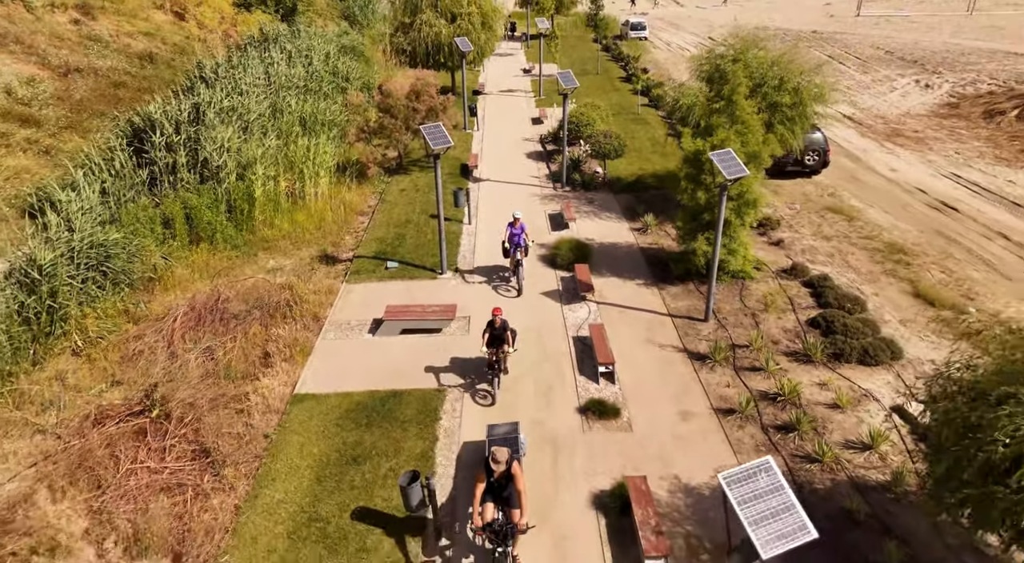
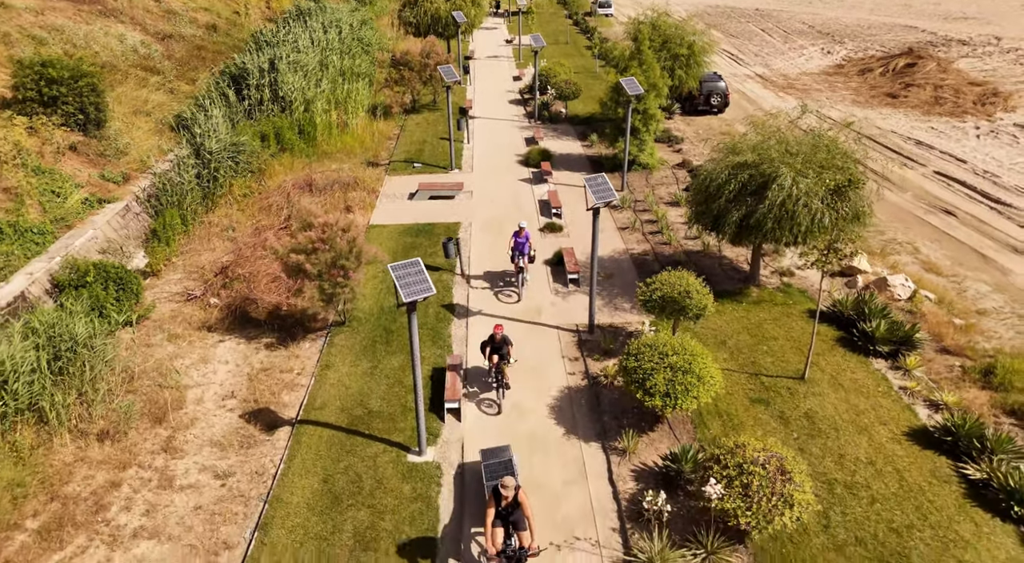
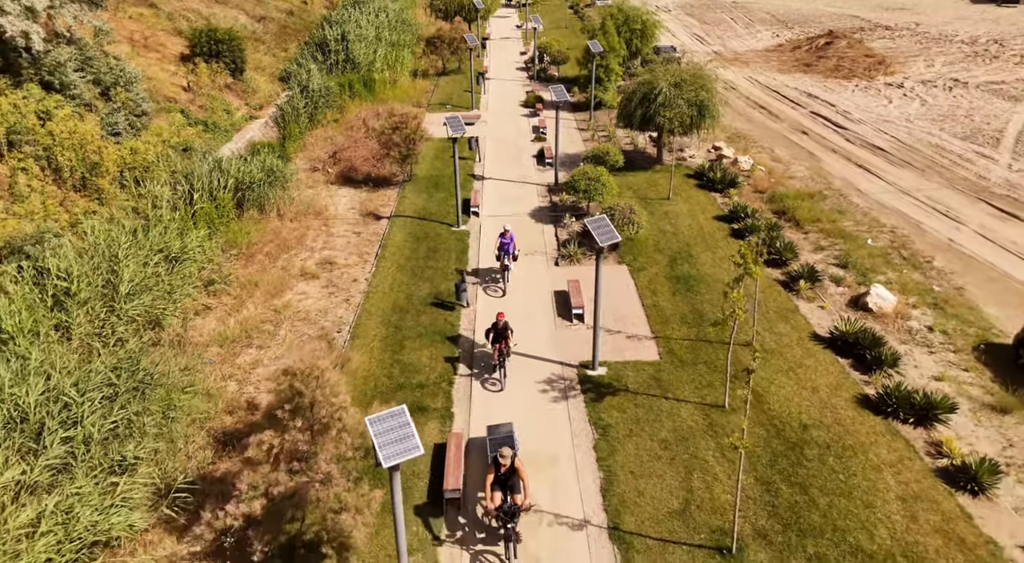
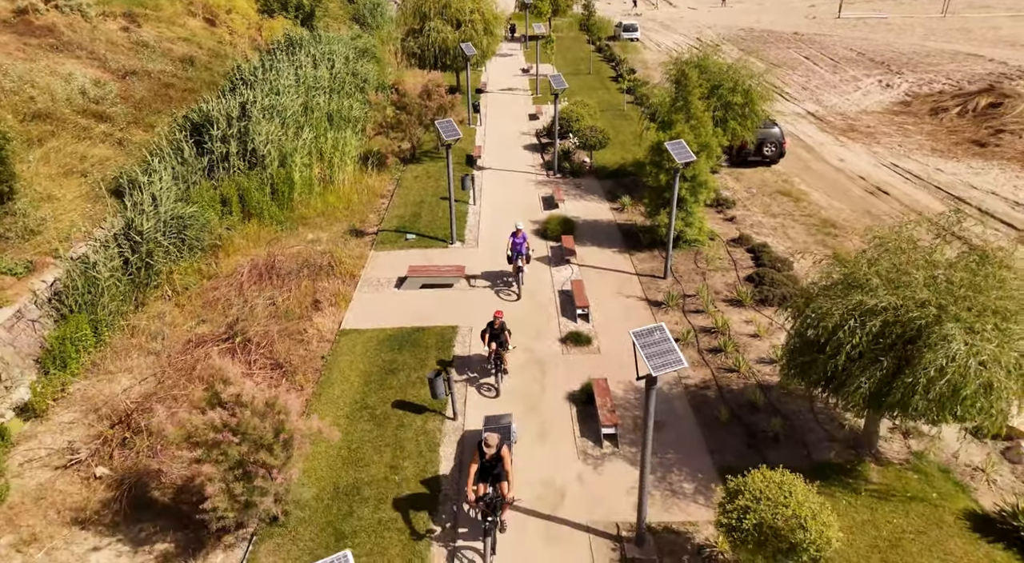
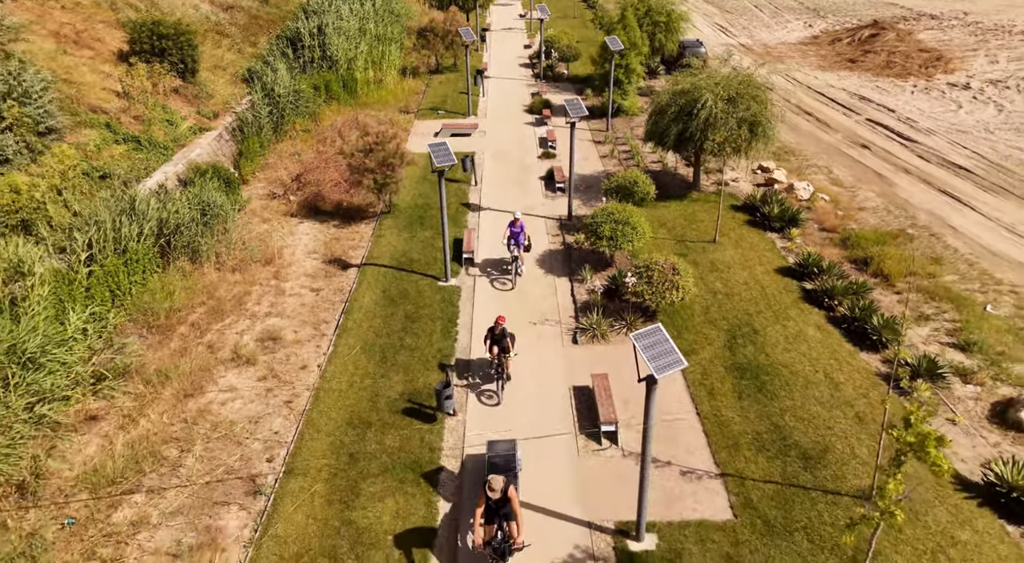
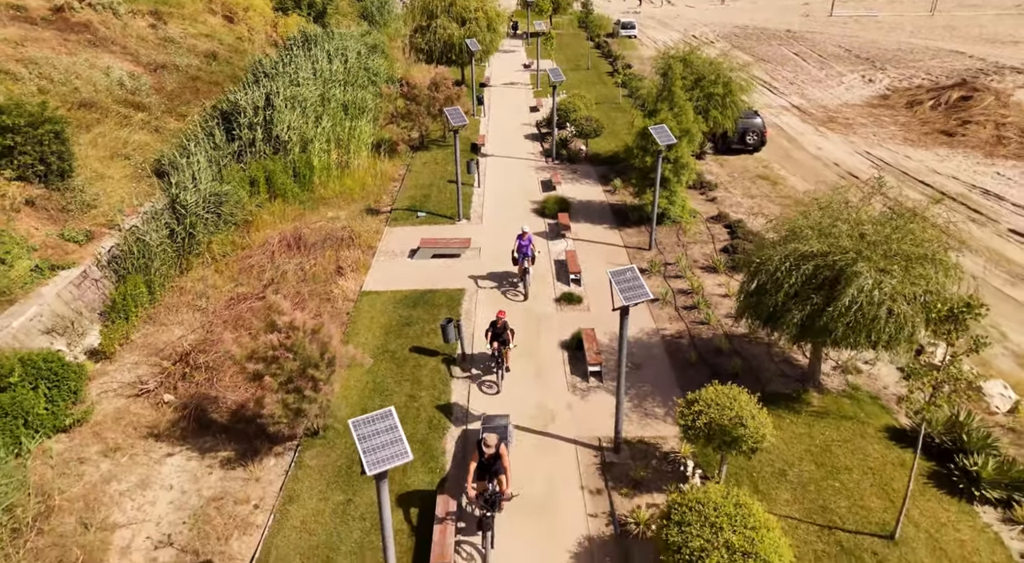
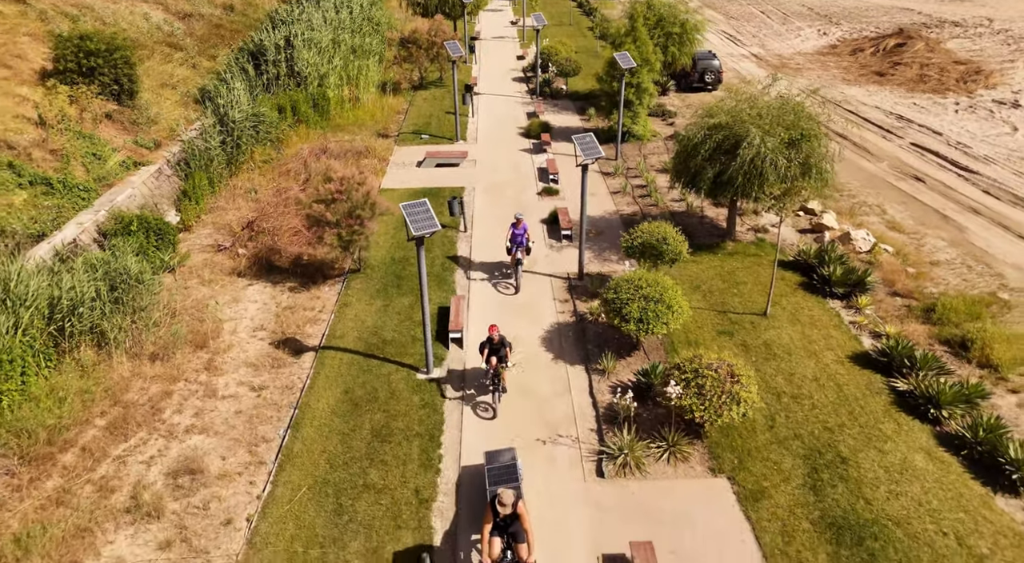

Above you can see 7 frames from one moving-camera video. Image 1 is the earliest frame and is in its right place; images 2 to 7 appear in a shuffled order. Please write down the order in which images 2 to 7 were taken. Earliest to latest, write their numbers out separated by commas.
4, 6, 2, 7, 5, 3
